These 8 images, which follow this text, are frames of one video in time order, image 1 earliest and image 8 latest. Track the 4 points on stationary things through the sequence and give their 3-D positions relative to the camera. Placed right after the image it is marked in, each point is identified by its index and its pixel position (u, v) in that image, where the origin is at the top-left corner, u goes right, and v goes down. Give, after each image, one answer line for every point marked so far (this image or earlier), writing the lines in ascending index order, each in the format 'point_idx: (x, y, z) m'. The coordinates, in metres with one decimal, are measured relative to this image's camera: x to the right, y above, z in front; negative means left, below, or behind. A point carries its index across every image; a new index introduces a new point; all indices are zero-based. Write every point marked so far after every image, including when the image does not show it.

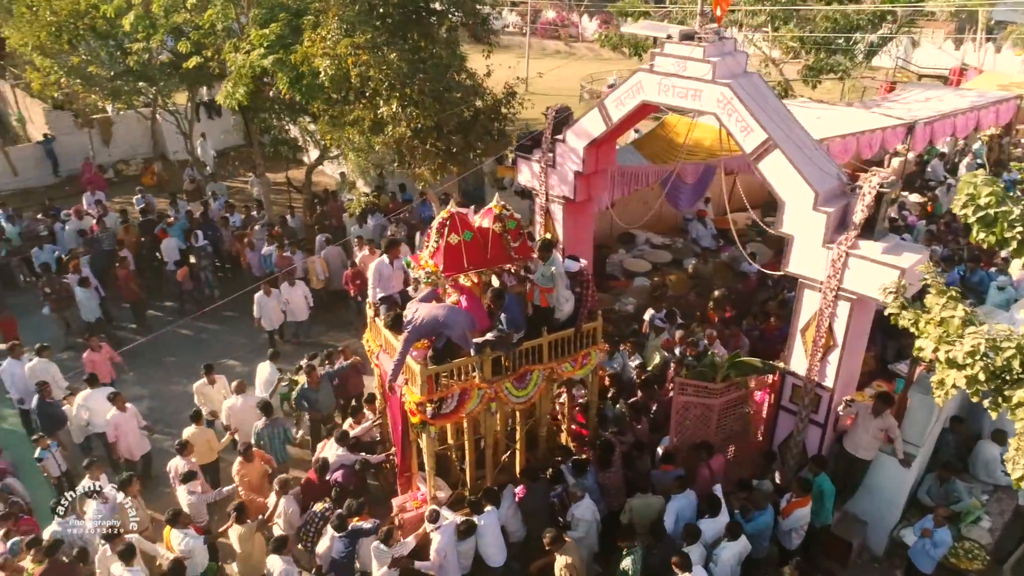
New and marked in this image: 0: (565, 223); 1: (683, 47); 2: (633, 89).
0: (+0.7, +0.8, +9.4) m
1: (+1.7, +2.4, +7.5) m
2: (+1.3, +2.1, +8.0) m
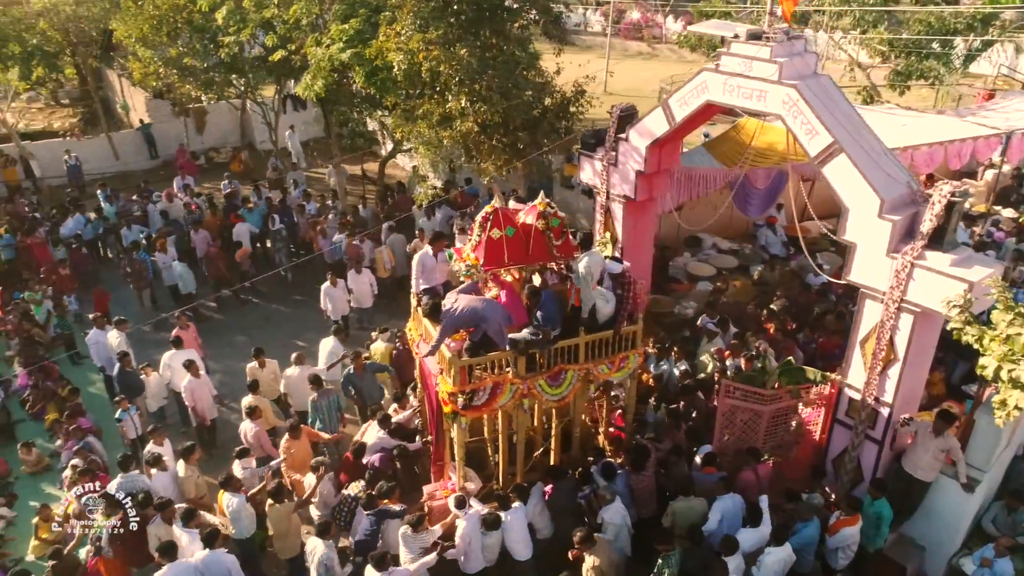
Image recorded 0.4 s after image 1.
0: (+1.4, +0.8, +9.4) m
1: (+2.3, +2.4, +7.3) m
2: (+2.0, +2.1, +7.9) m
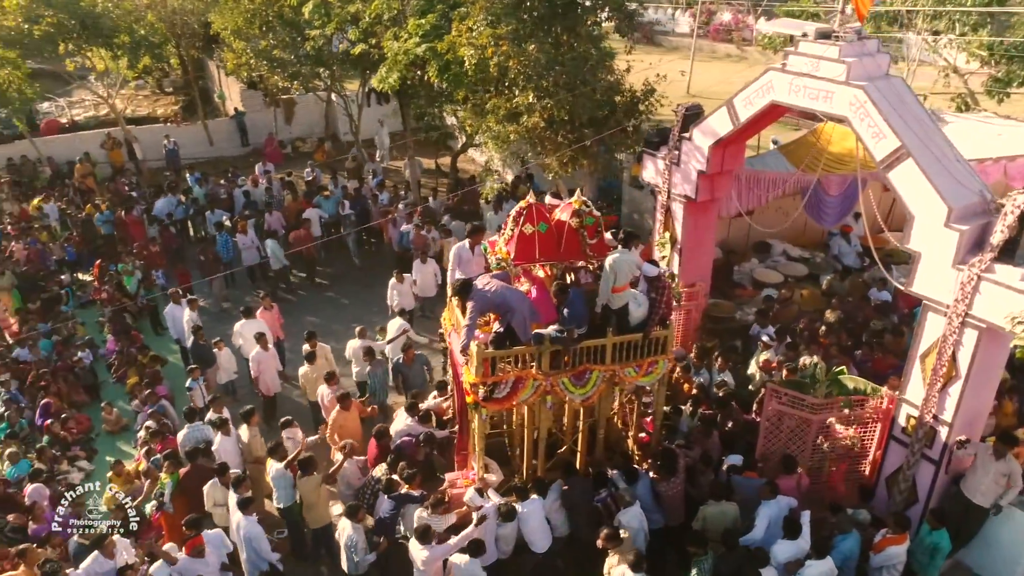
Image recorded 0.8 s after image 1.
0: (+2.1, +0.8, +9.2) m
1: (+2.9, +2.3, +7.1) m
2: (+2.6, +2.1, +7.7) m
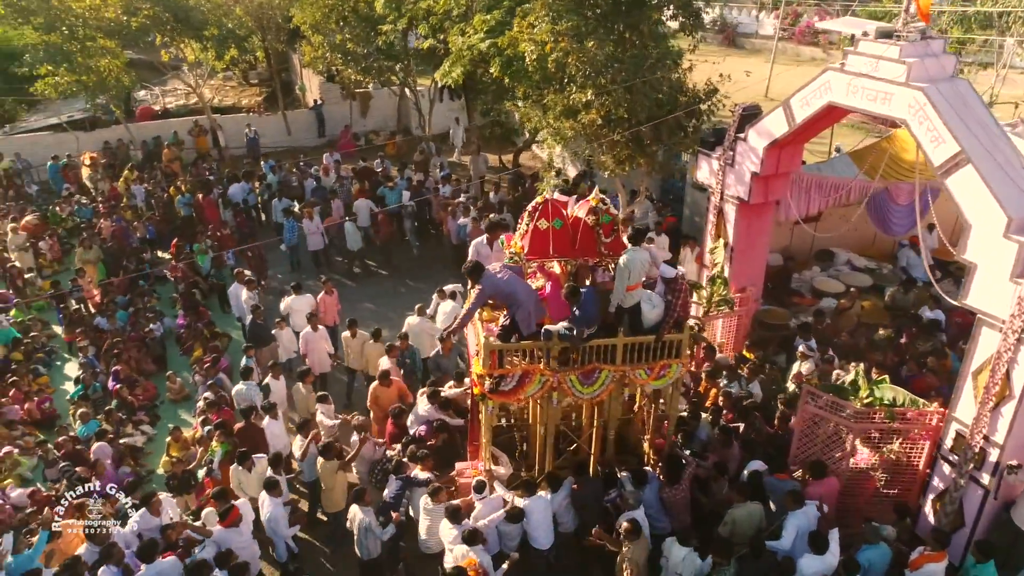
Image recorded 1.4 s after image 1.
0: (+2.7, +0.8, +9.1) m
1: (+3.4, +2.3, +6.9) m
2: (+3.1, +2.0, +7.5) m
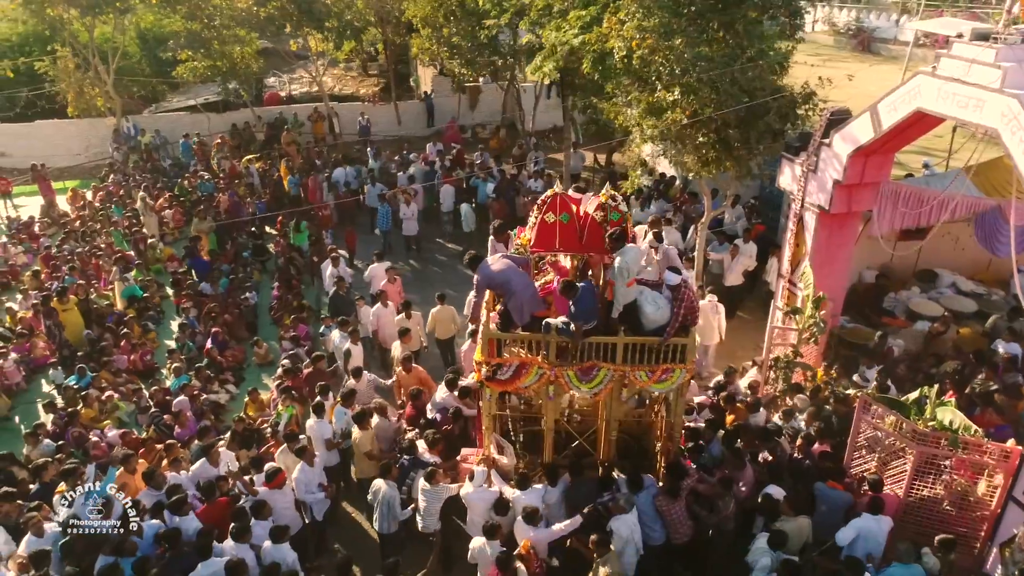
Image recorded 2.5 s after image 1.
0: (+3.5, +0.6, +8.7) m
1: (+4.0, +2.1, +6.4) m
2: (+3.8, +1.8, +7.0) m
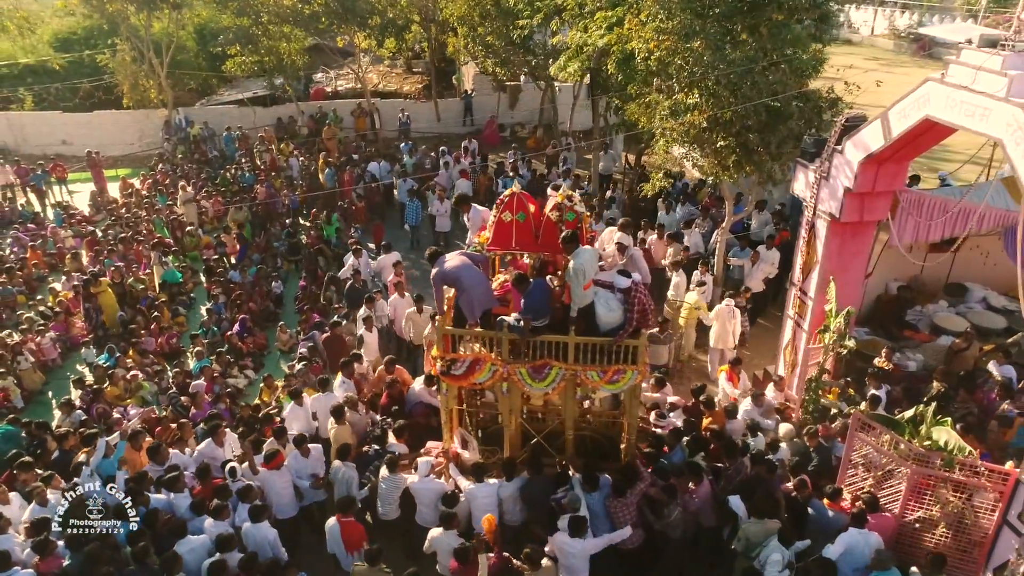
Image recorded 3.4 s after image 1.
0: (+3.6, +0.5, +8.5) m
1: (+3.9, +1.9, +6.2) m
2: (+3.7, +1.7, +6.8) m
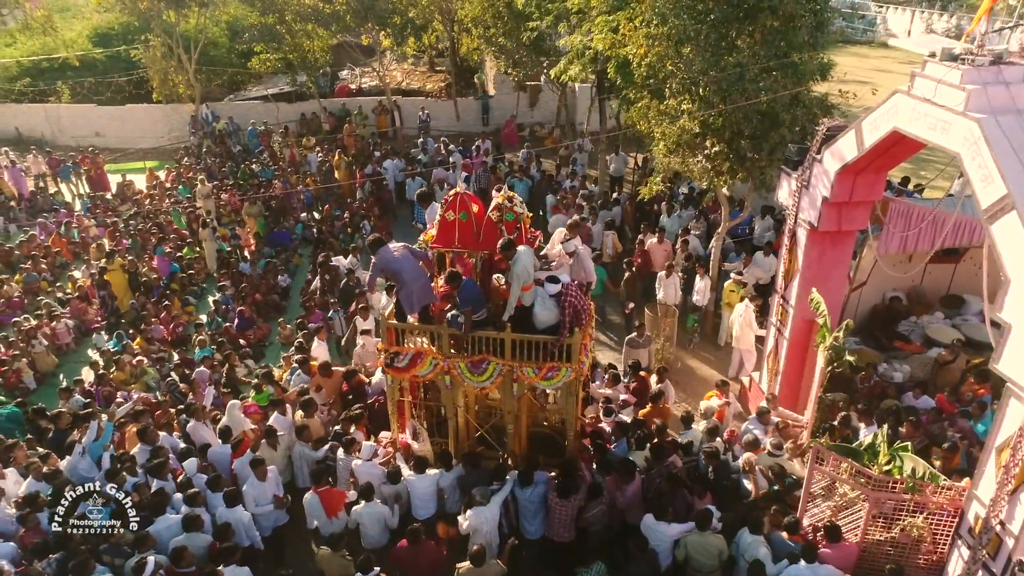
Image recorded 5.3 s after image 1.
0: (+3.4, +0.4, +8.5) m
1: (+3.6, +1.8, +6.2) m
2: (+3.5, +1.6, +6.8) m
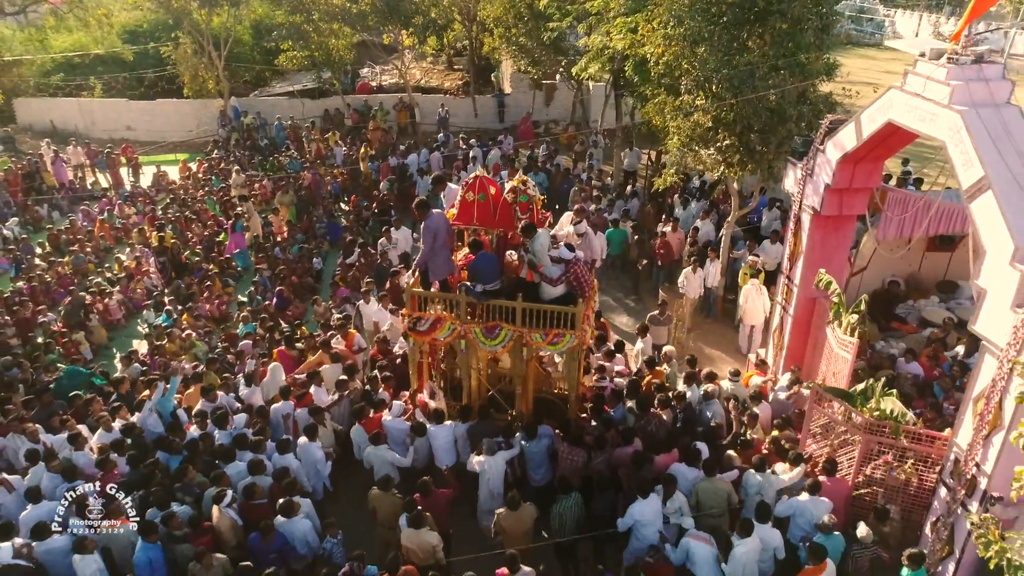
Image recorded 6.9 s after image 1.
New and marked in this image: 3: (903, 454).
0: (+3.7, +0.7, +9.3) m
1: (+4.0, +2.1, +7.0) m
2: (+3.8, +1.9, +7.6) m
3: (+3.7, -1.6, +7.1) m
